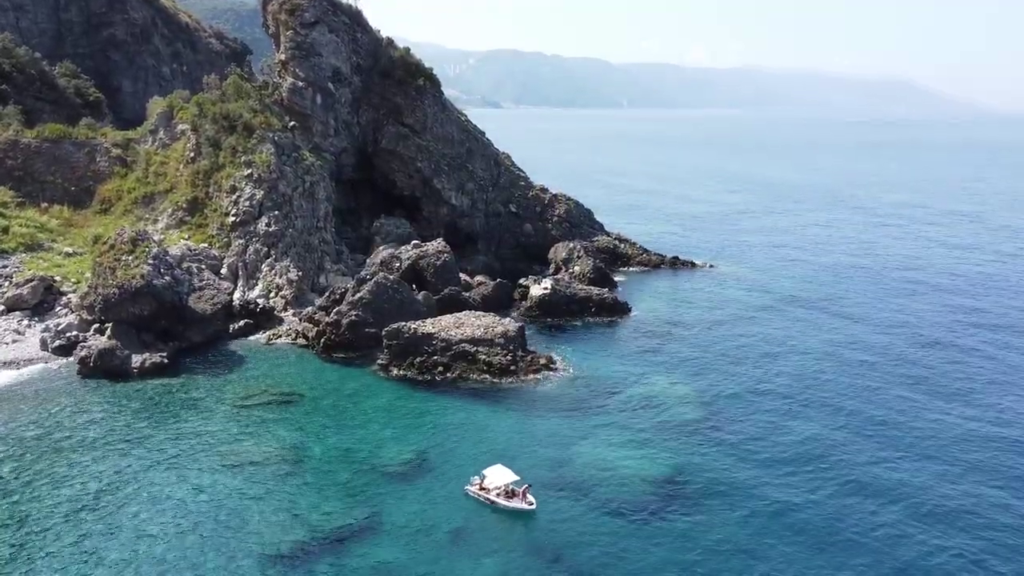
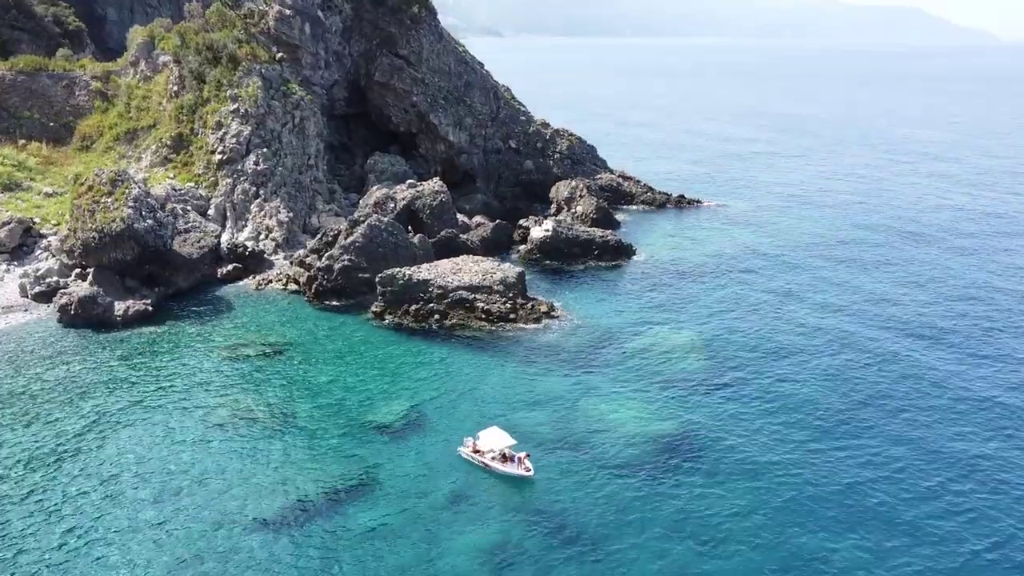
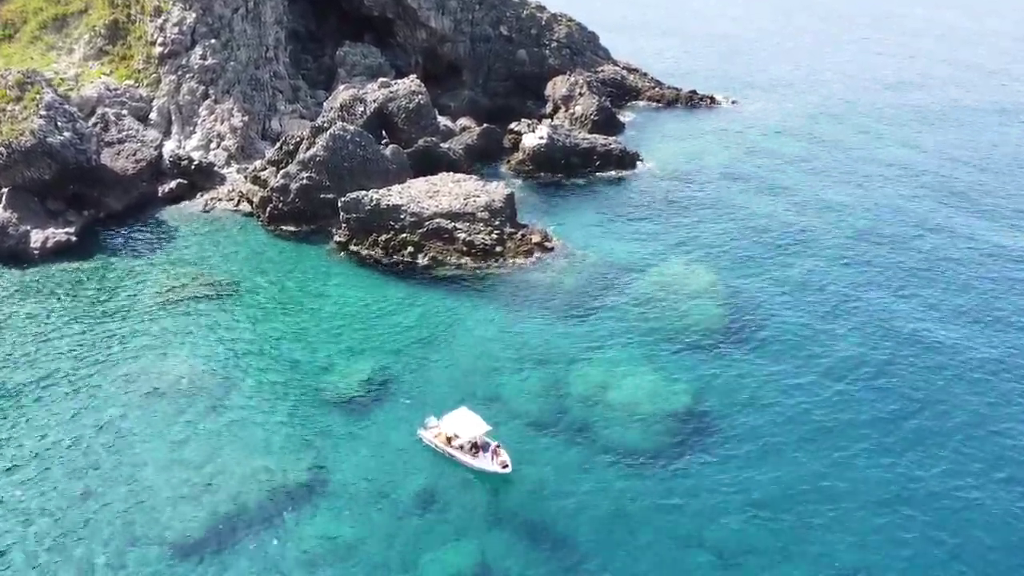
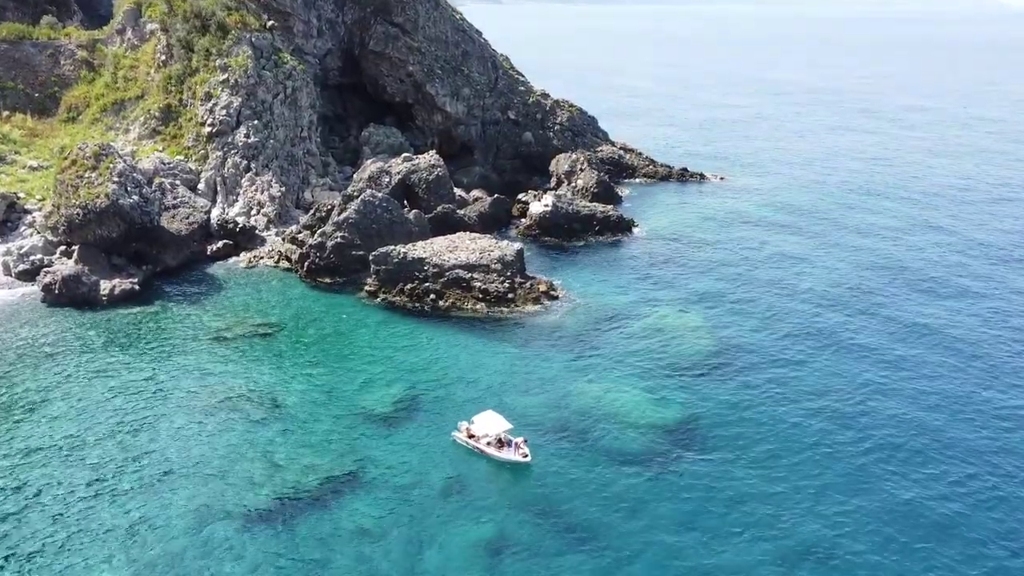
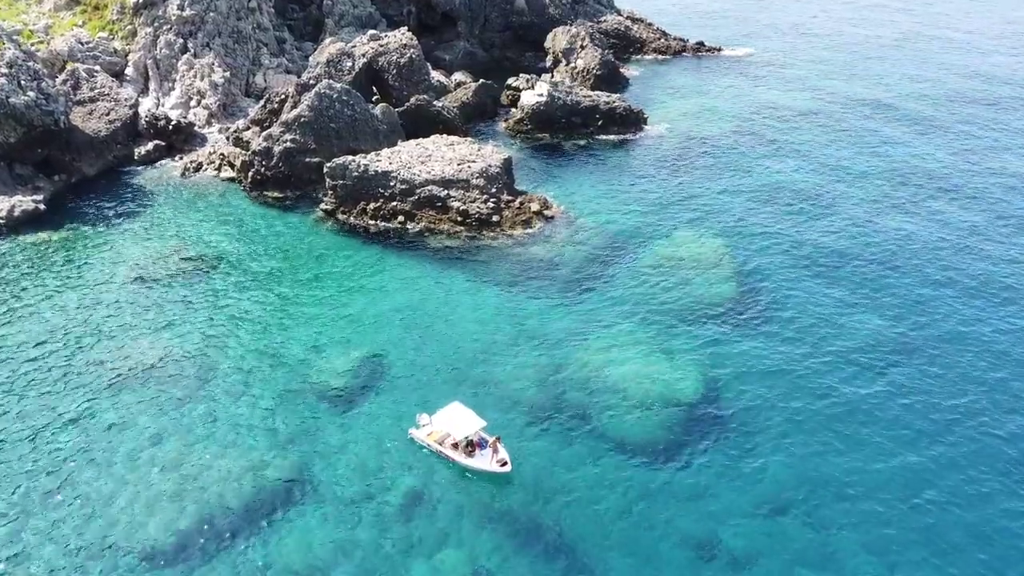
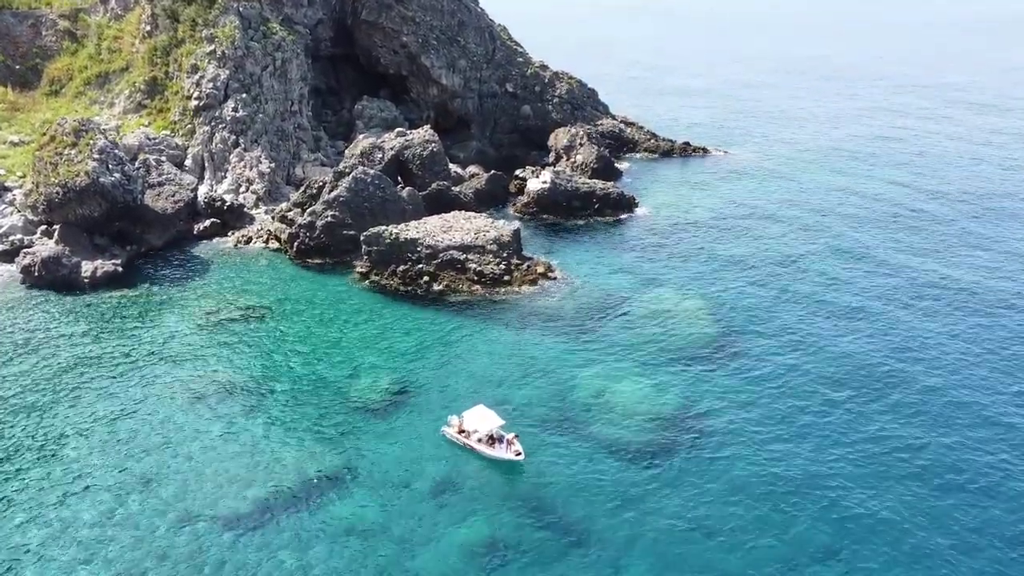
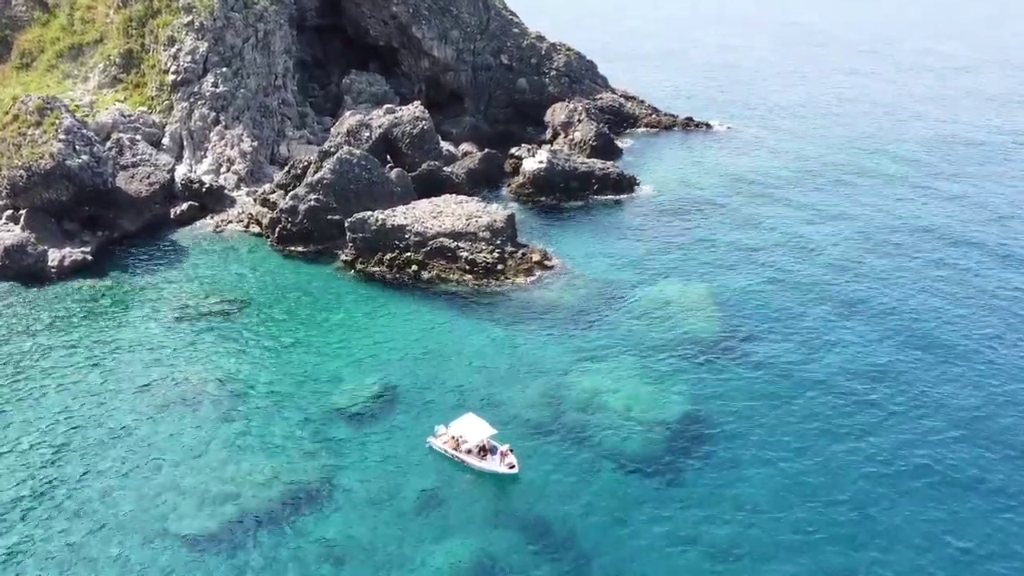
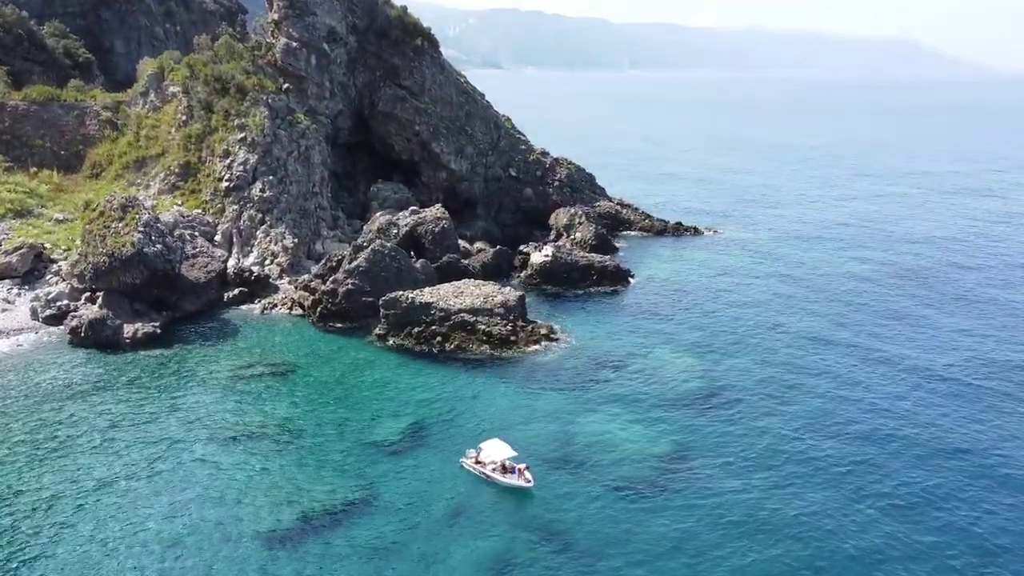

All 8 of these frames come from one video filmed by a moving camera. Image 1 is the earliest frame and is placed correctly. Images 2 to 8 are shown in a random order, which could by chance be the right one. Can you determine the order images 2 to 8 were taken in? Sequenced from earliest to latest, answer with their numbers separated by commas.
8, 2, 4, 6, 7, 3, 5
